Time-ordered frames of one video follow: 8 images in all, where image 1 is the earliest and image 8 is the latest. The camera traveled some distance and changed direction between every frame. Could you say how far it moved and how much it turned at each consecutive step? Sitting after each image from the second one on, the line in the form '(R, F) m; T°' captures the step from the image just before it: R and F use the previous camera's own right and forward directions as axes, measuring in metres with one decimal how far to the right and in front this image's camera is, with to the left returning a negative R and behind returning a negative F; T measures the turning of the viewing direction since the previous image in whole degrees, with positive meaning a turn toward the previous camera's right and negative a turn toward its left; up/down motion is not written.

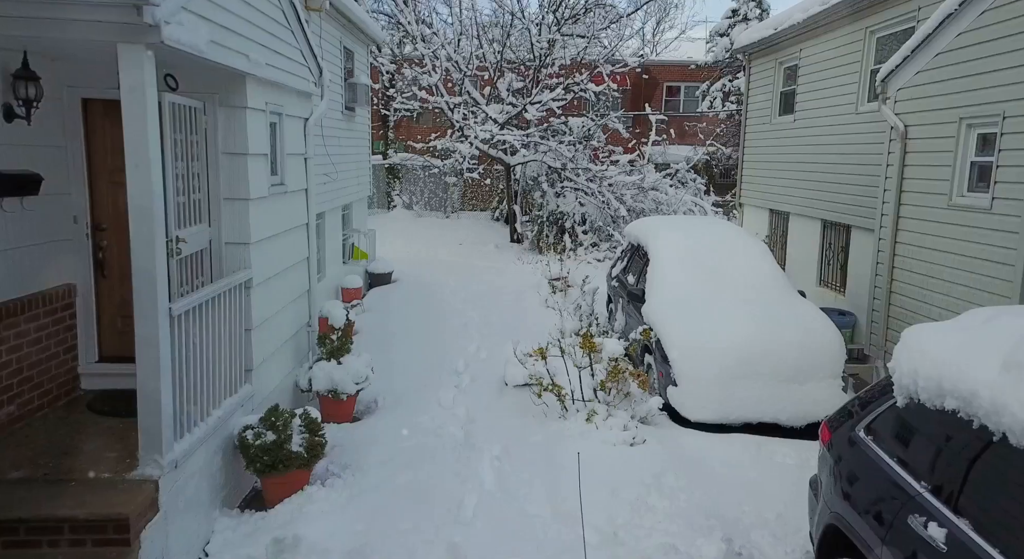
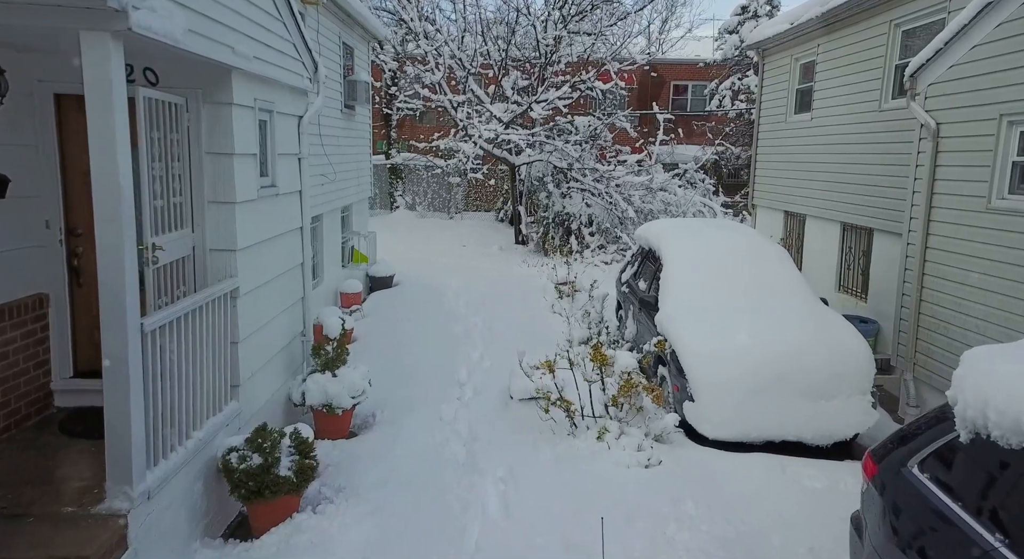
(0.0, +0.4) m; 0°
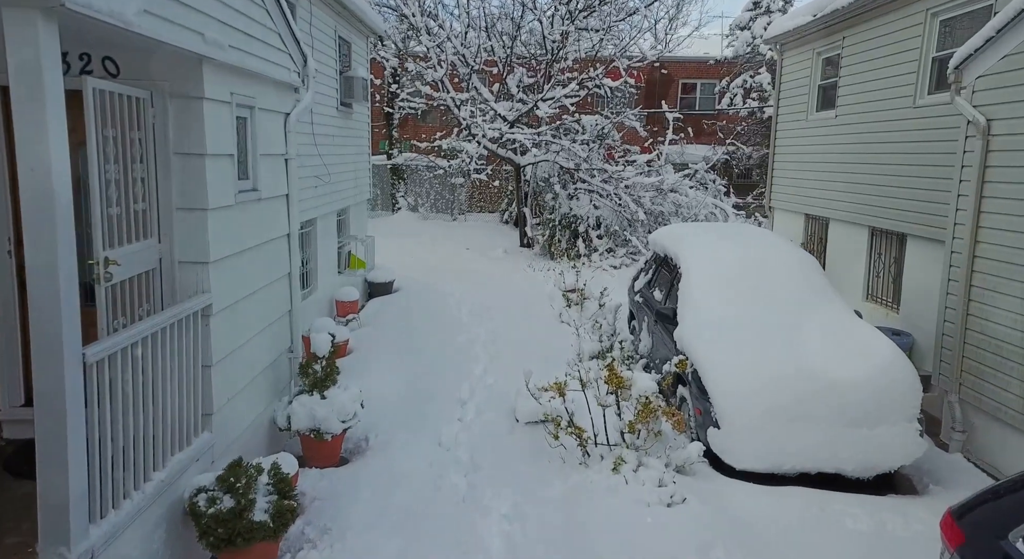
(0.0, +0.5) m; 0°
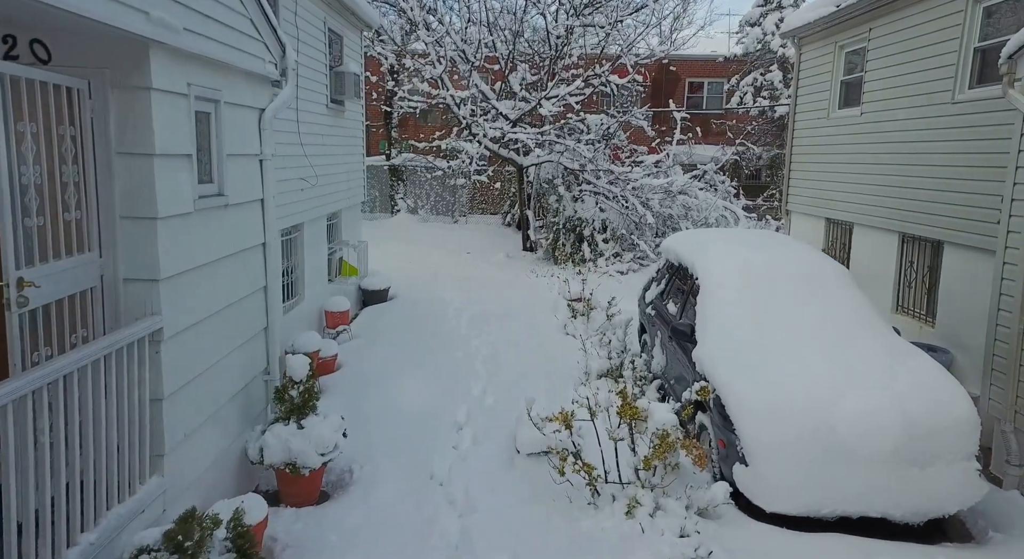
(0.0, +0.6) m; 0°
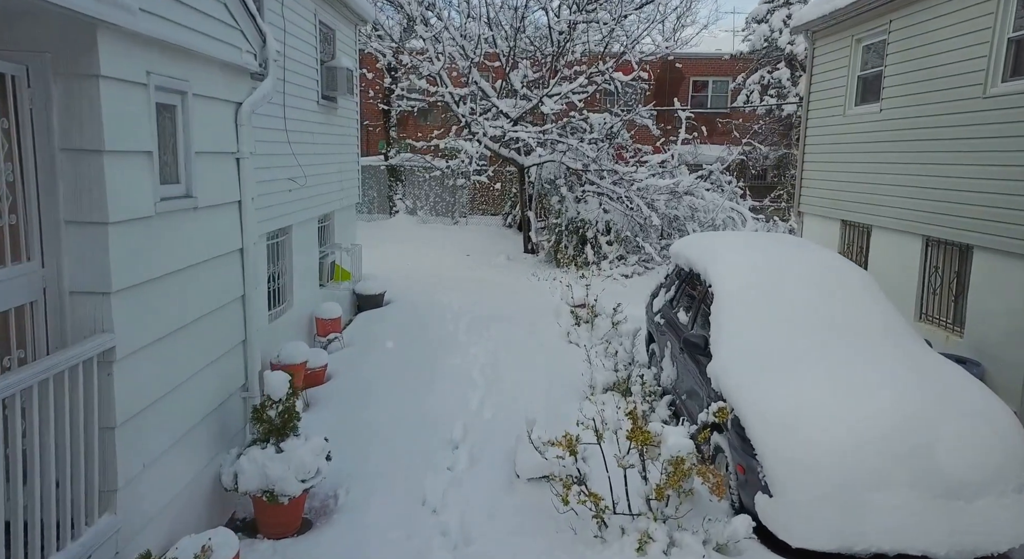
(0.0, +0.4) m; 0°
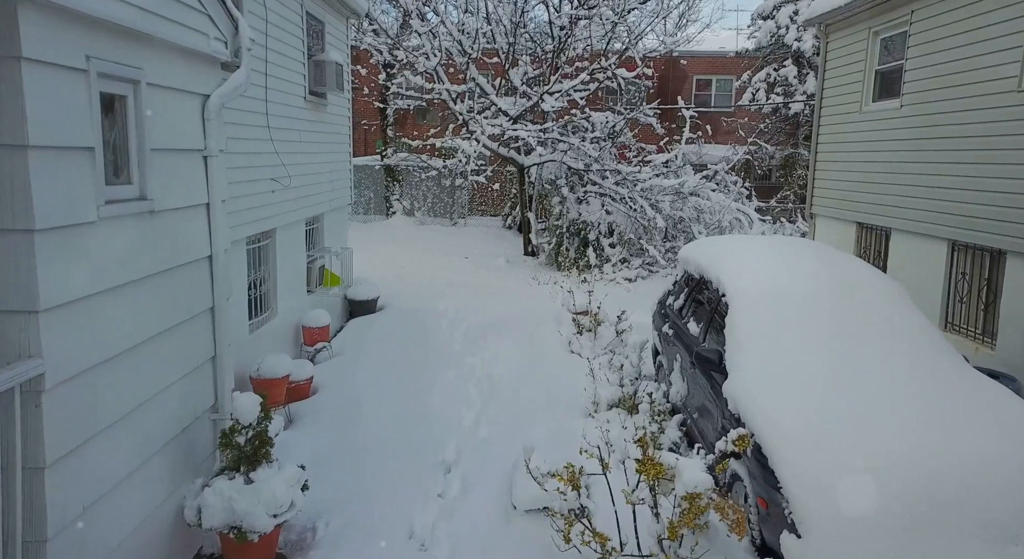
(0.0, +0.4) m; 0°
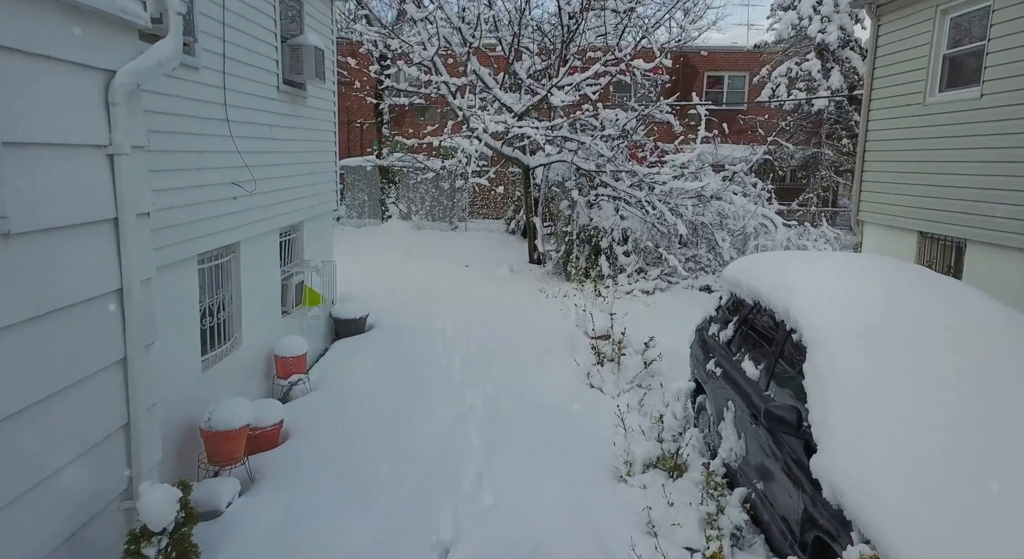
(-0.1, +1.1) m; 0°
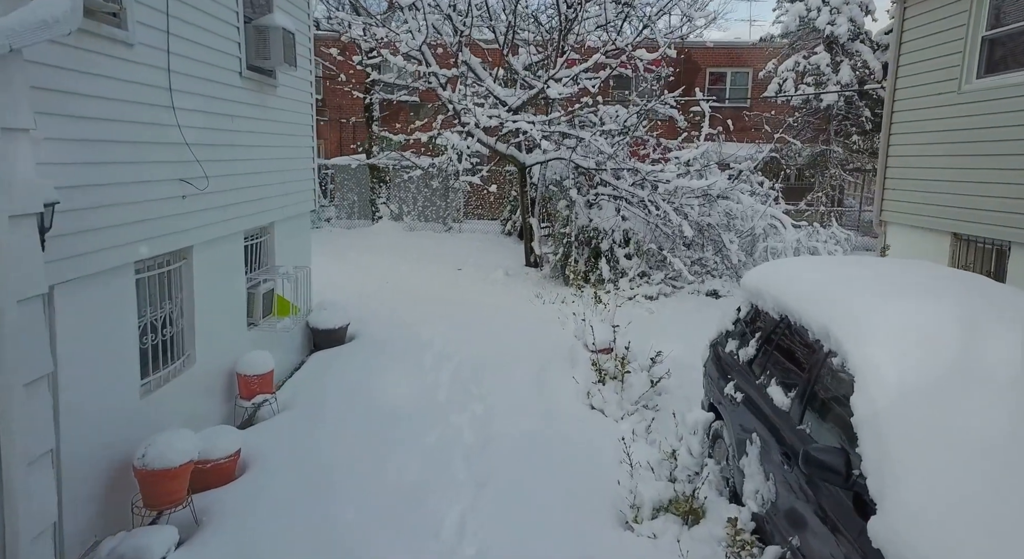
(+0.1, +0.7) m; 0°
